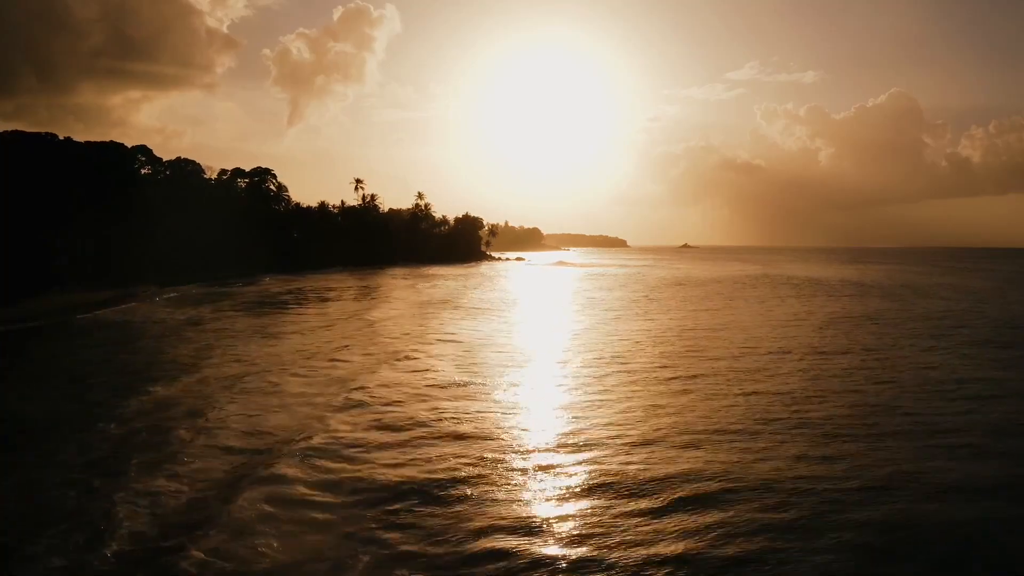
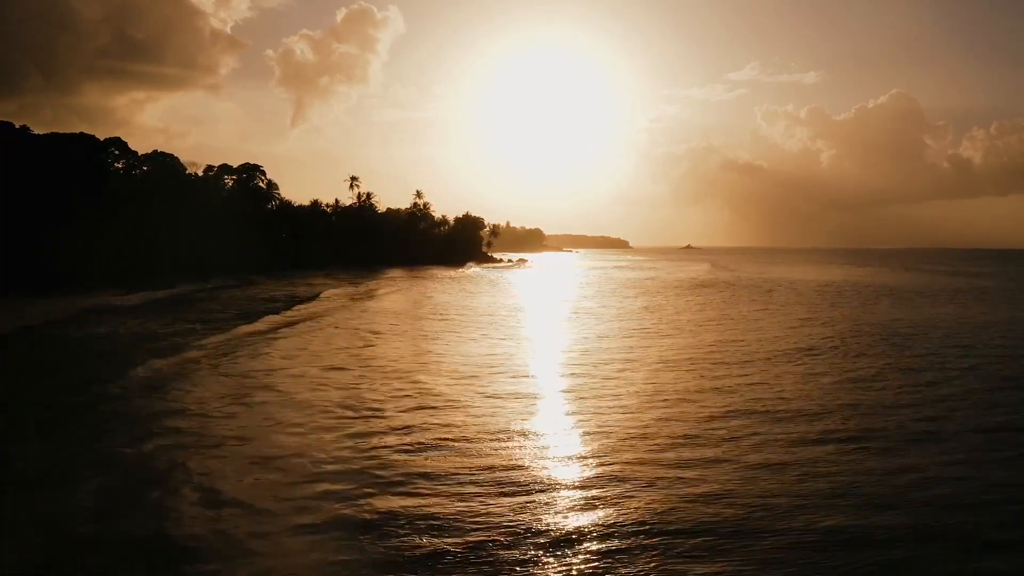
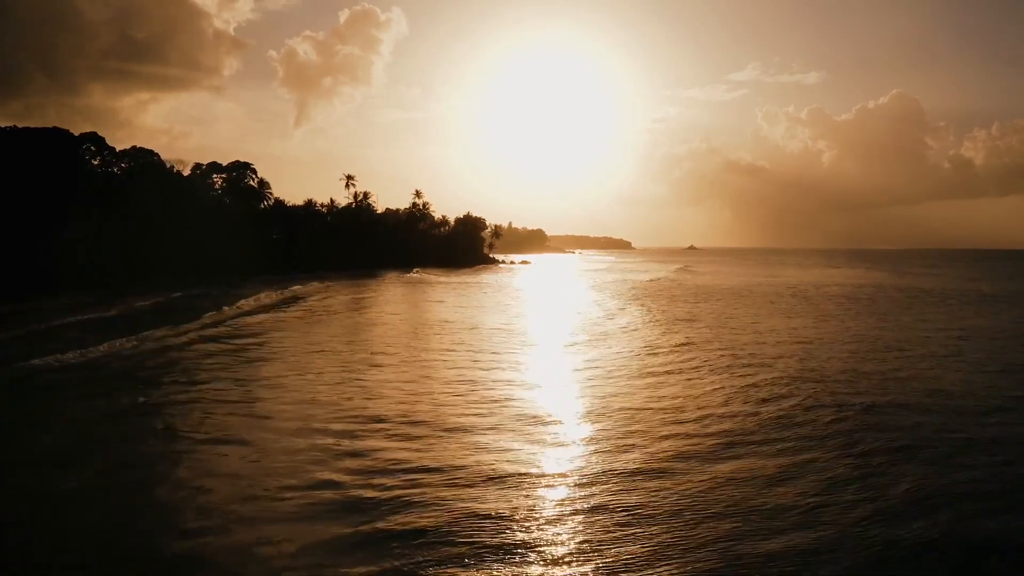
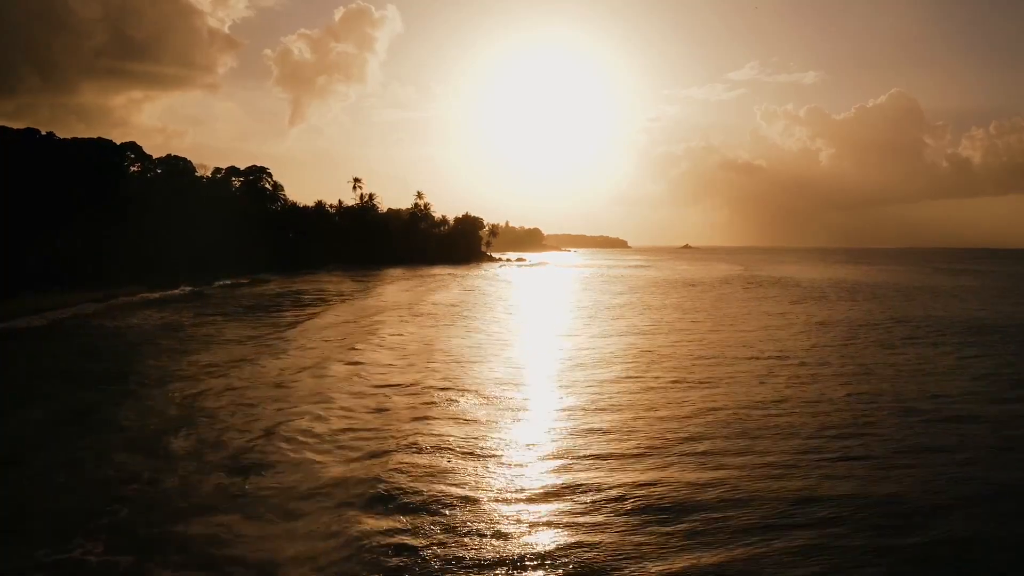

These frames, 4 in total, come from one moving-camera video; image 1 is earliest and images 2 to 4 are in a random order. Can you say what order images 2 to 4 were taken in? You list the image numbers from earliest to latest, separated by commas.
4, 2, 3
